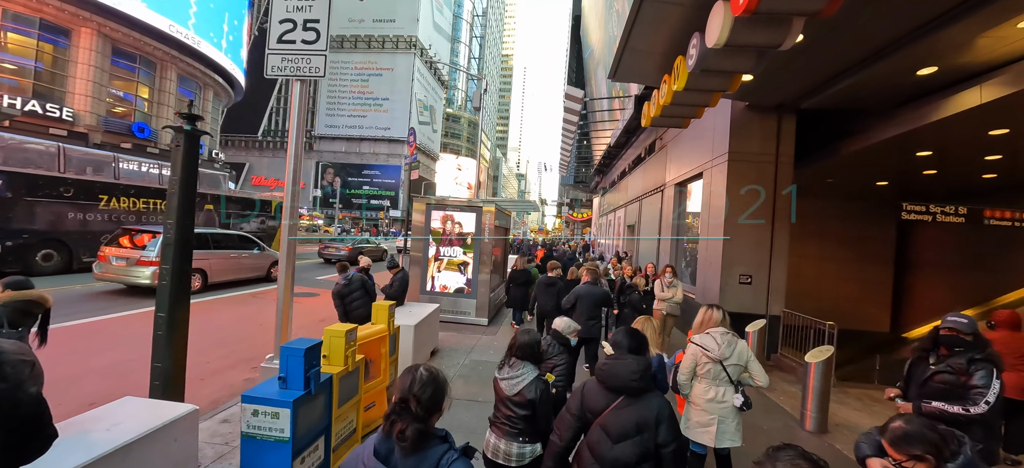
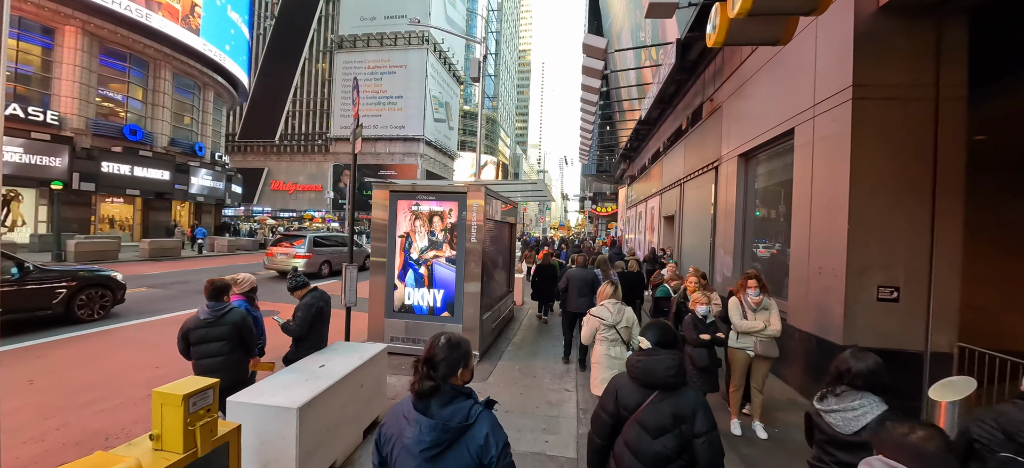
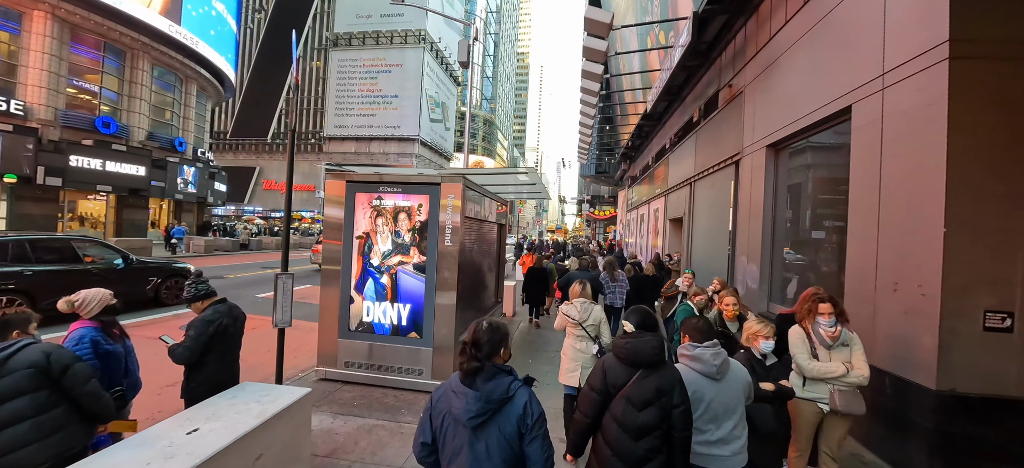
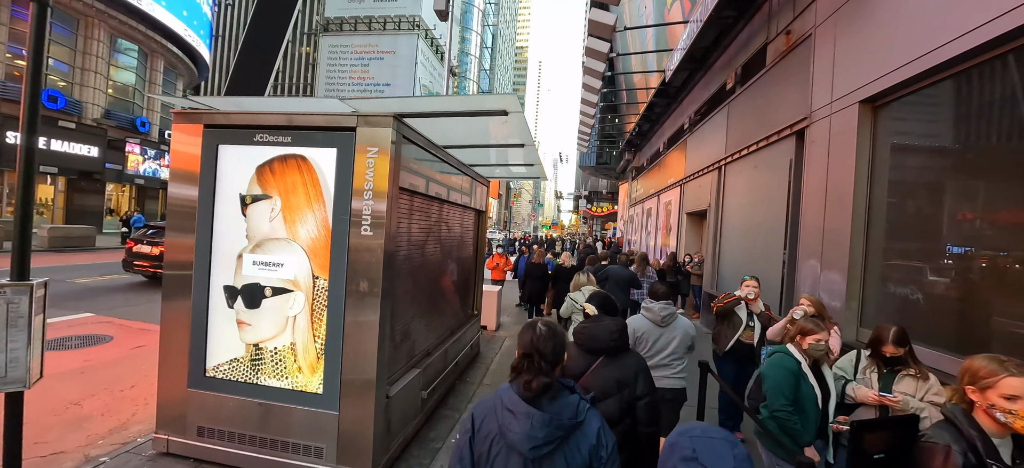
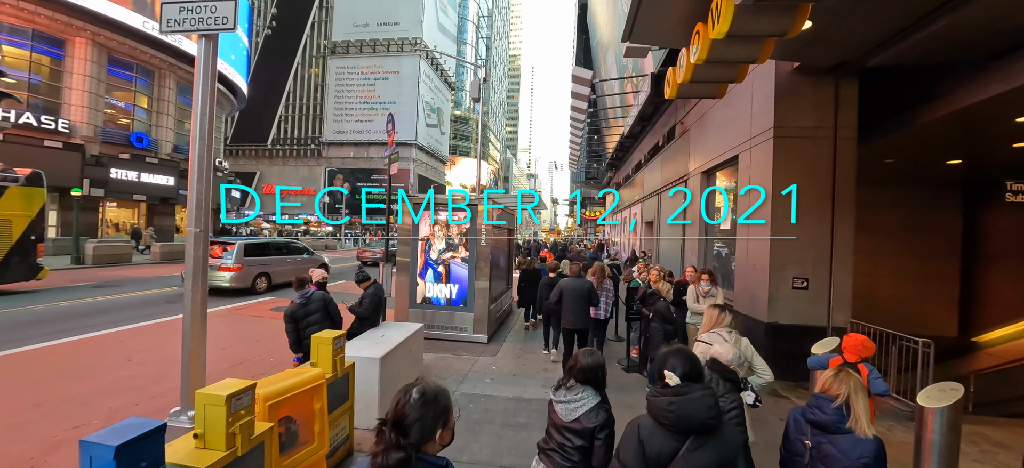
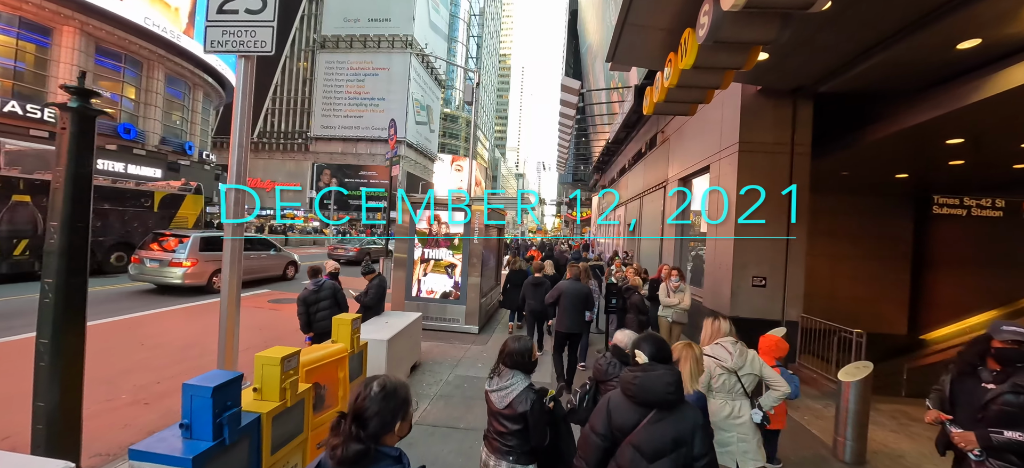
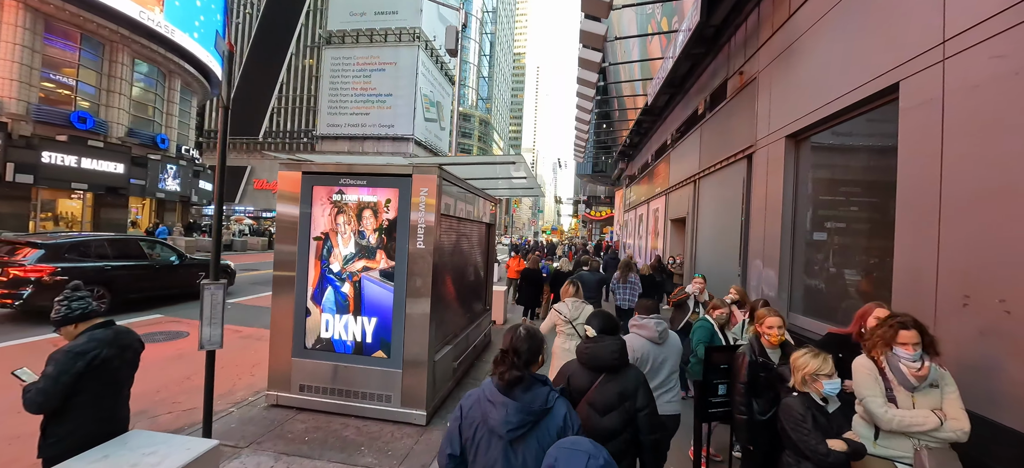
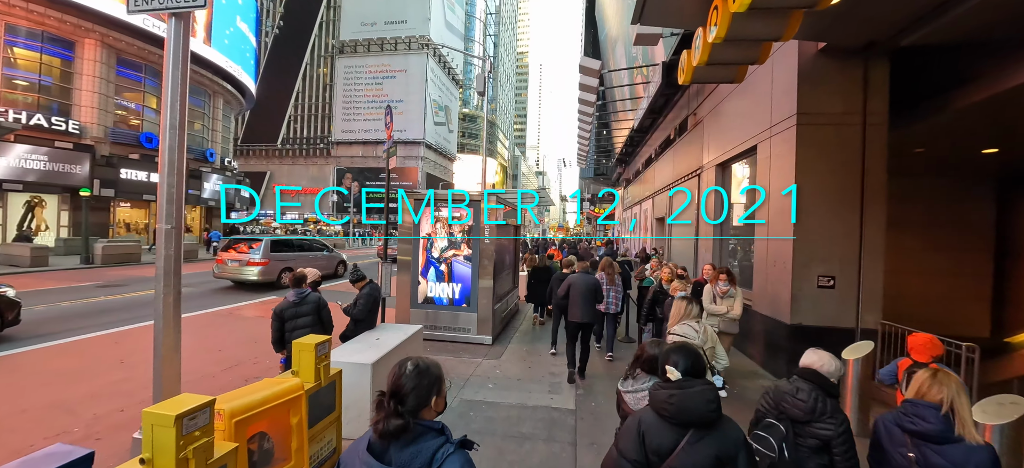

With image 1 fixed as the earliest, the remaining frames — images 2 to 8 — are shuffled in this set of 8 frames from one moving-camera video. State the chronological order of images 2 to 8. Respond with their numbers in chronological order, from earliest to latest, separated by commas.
6, 5, 8, 2, 3, 7, 4
